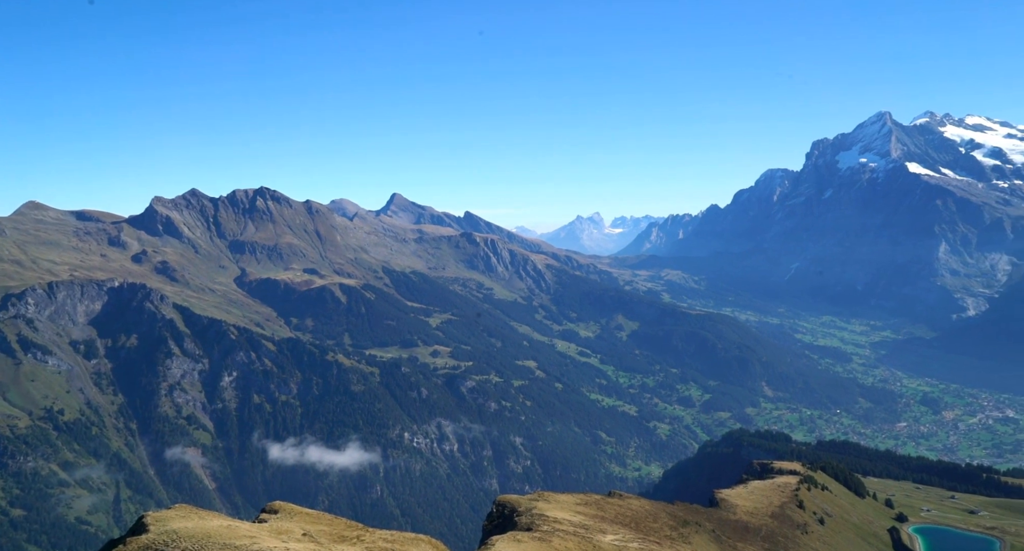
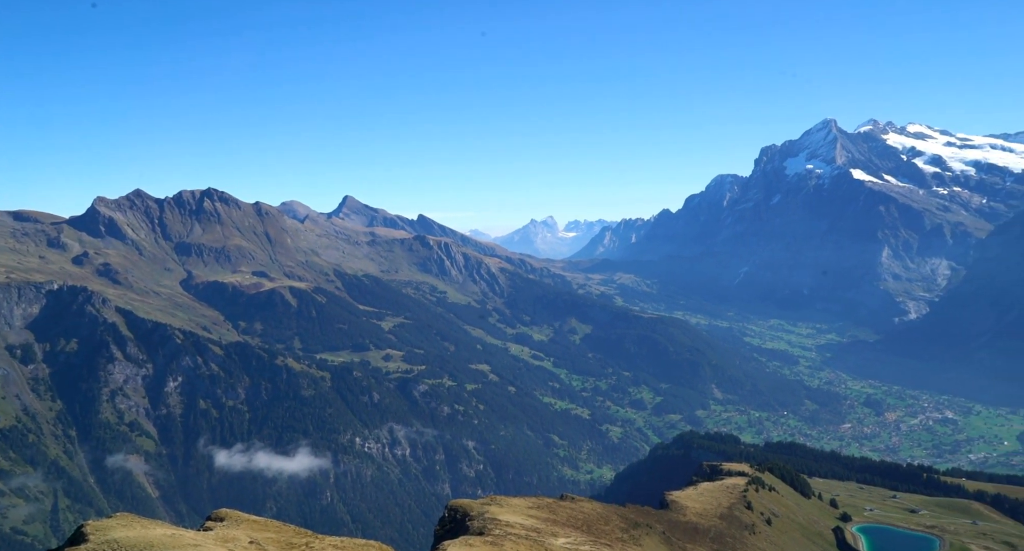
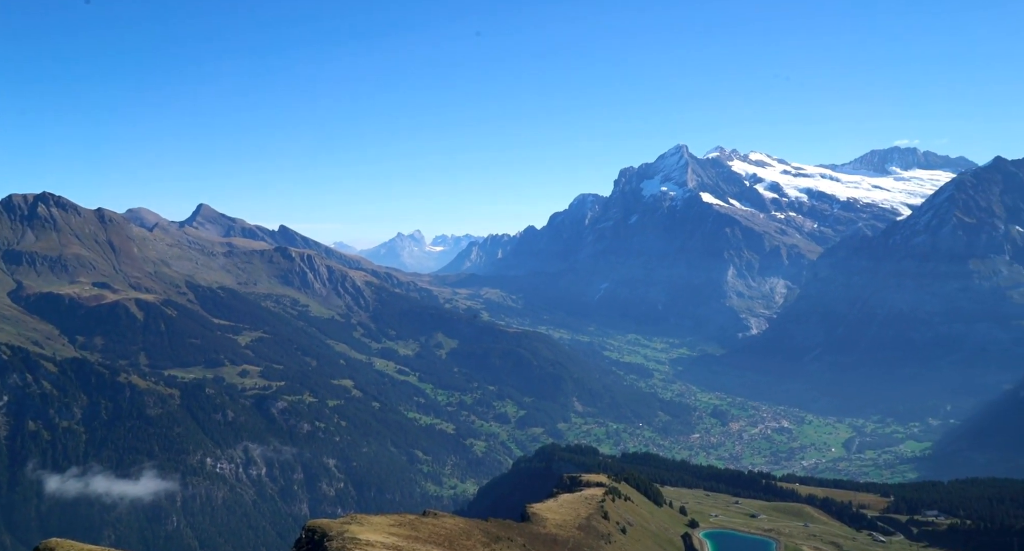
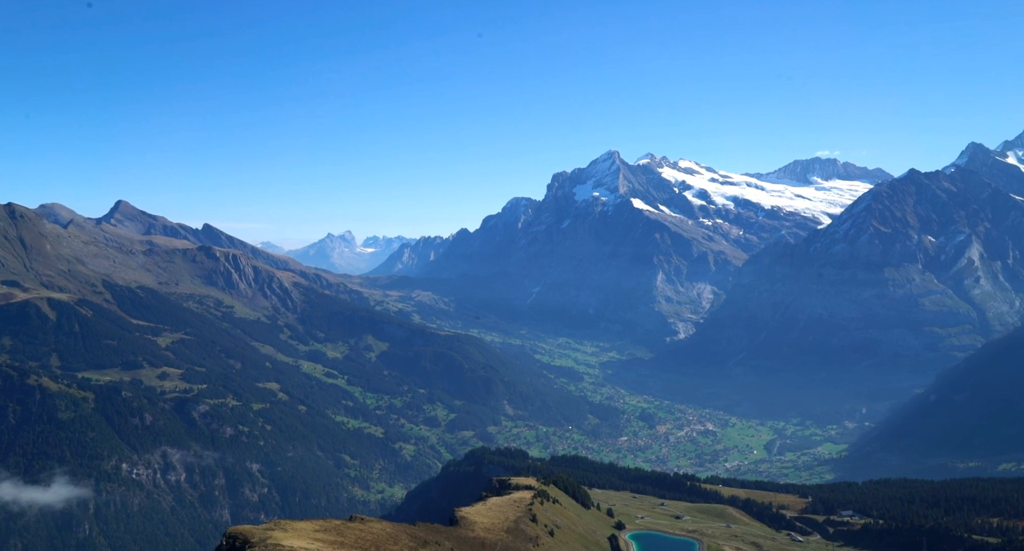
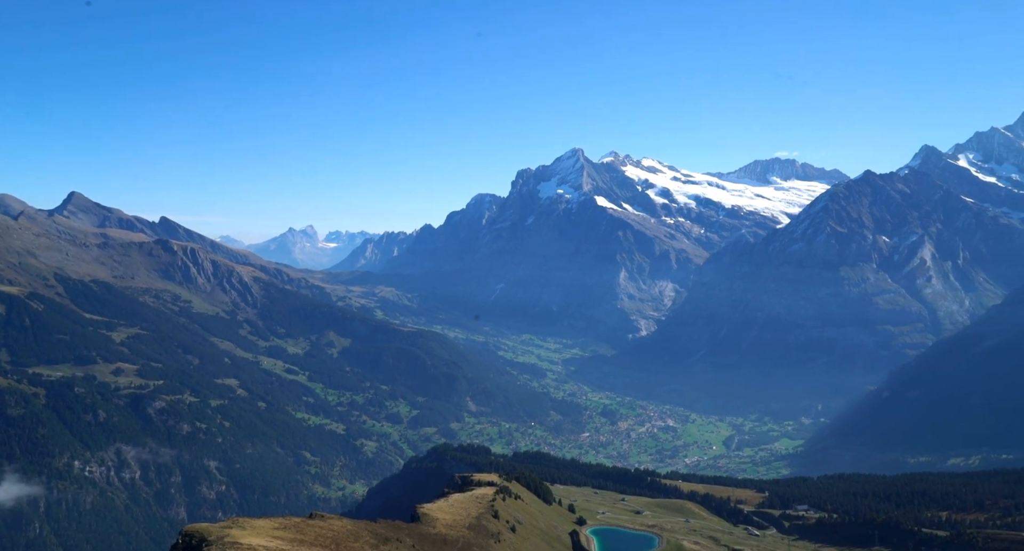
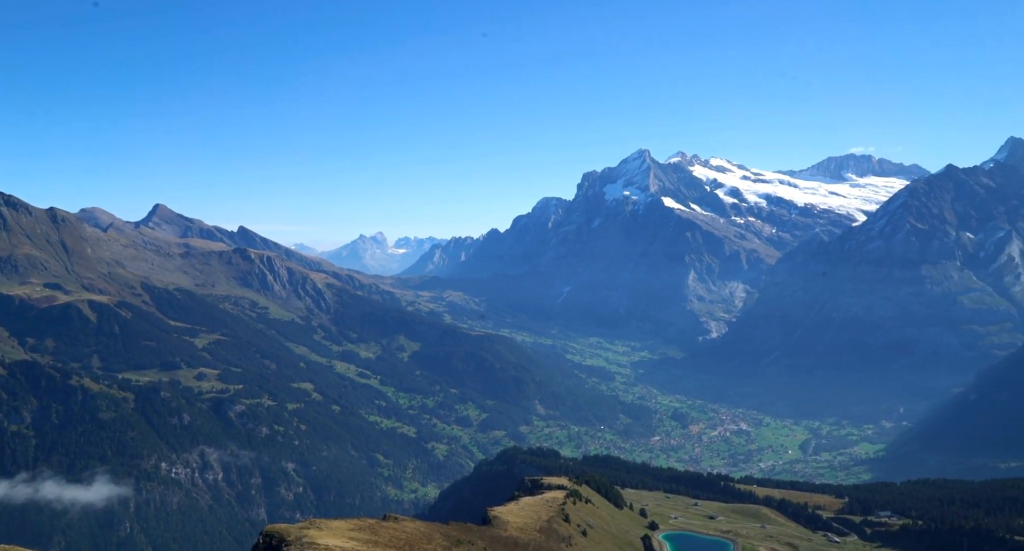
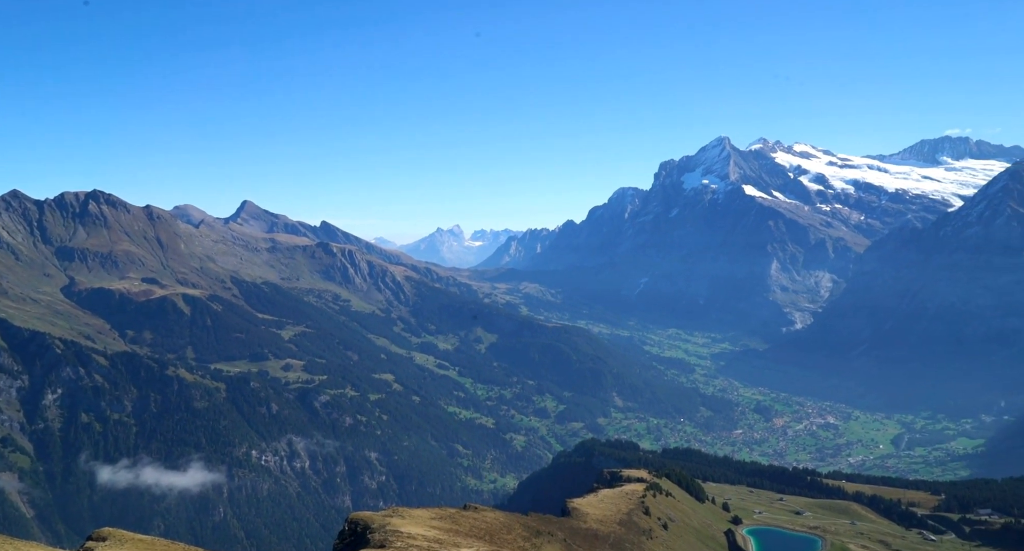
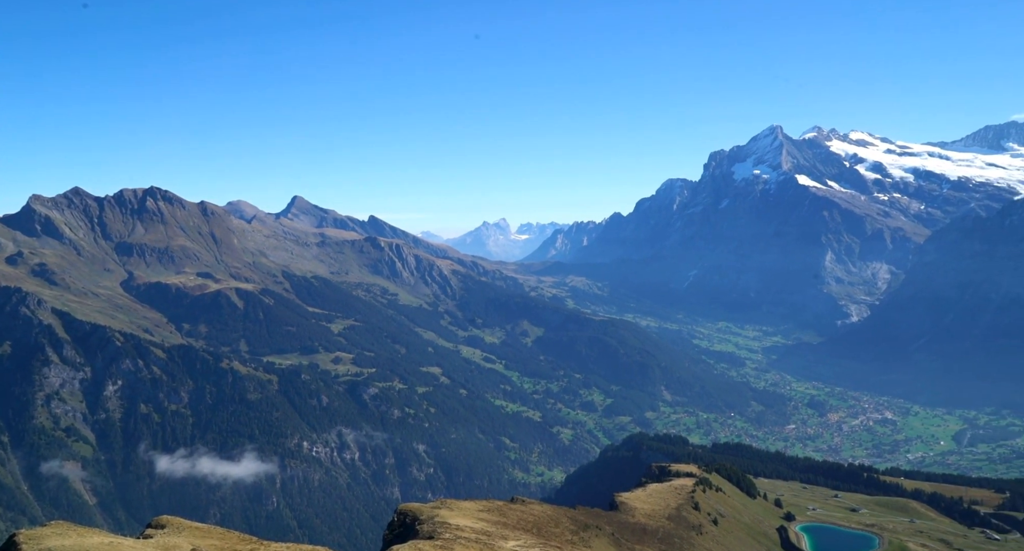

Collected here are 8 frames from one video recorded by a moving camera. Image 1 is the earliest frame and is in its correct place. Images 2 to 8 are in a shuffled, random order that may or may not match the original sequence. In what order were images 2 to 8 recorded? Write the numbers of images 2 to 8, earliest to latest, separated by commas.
2, 8, 7, 3, 6, 4, 5
